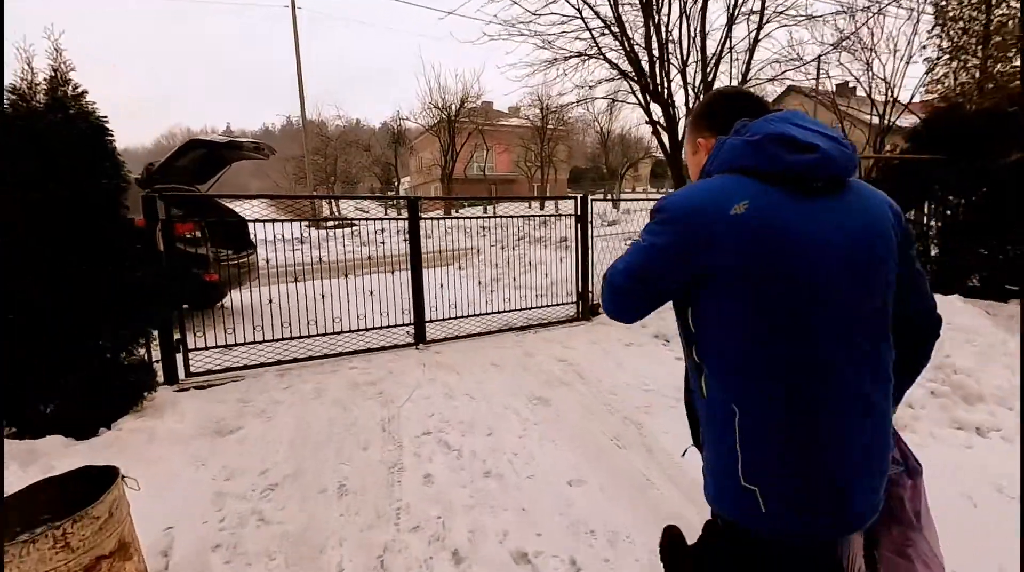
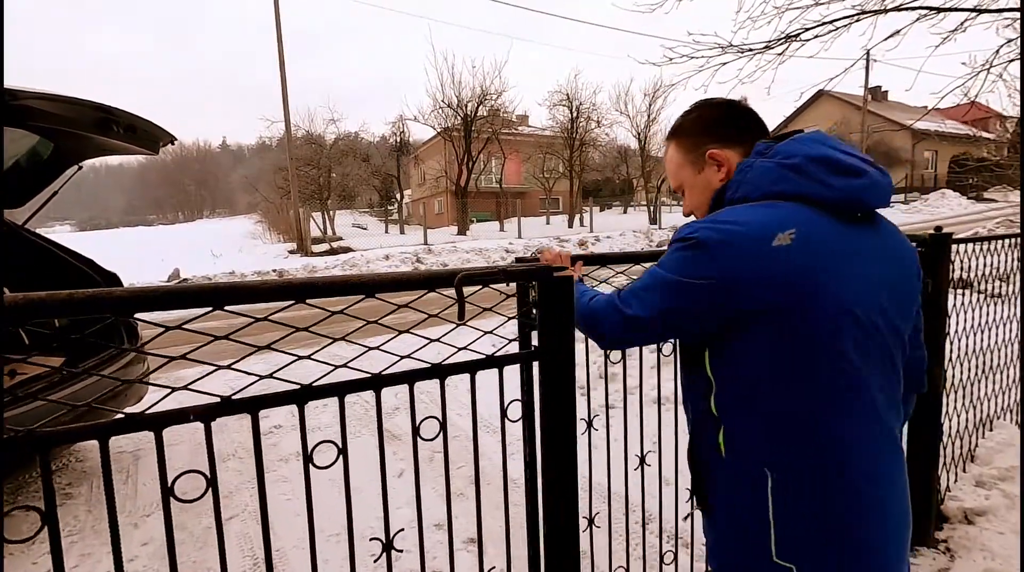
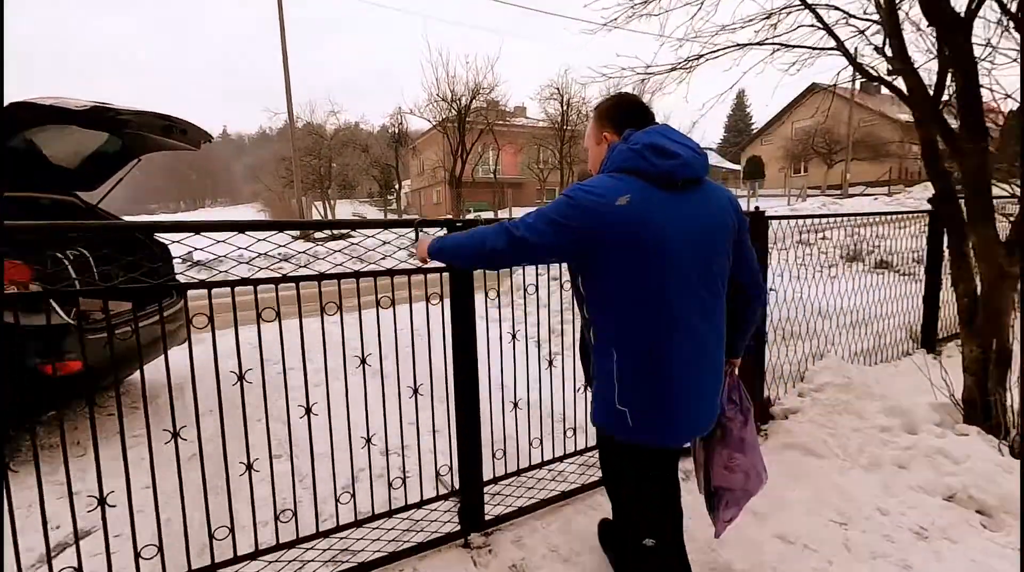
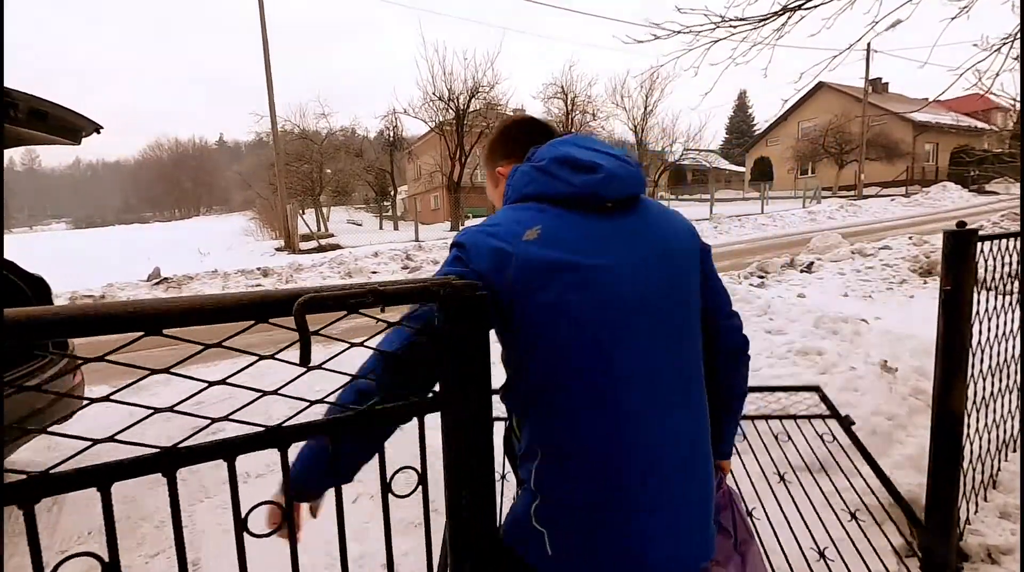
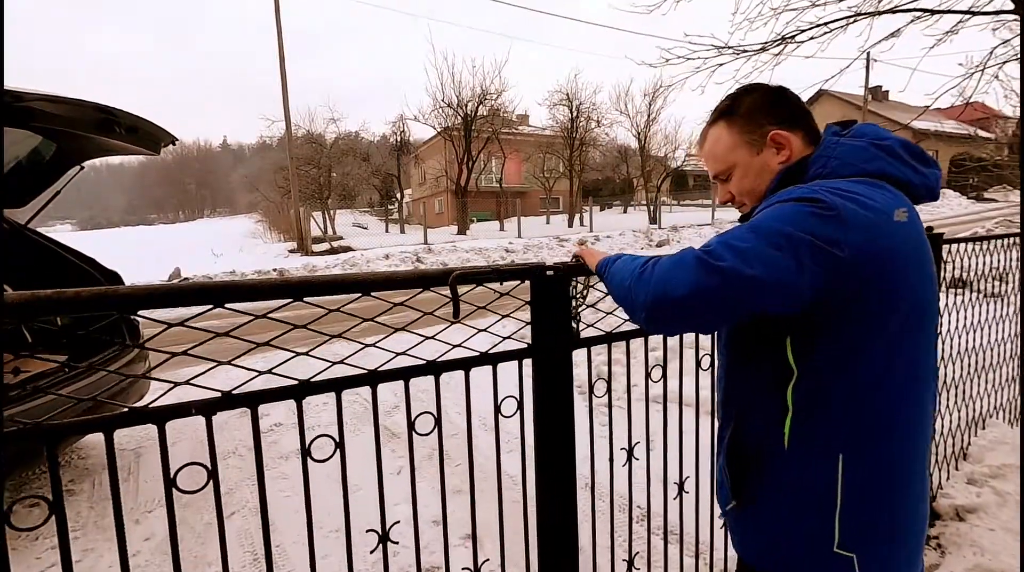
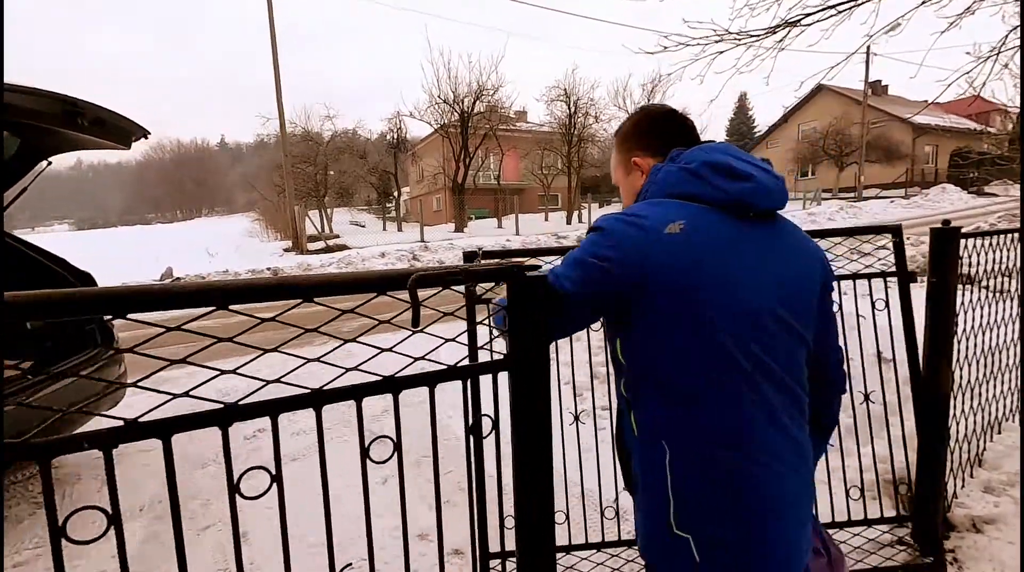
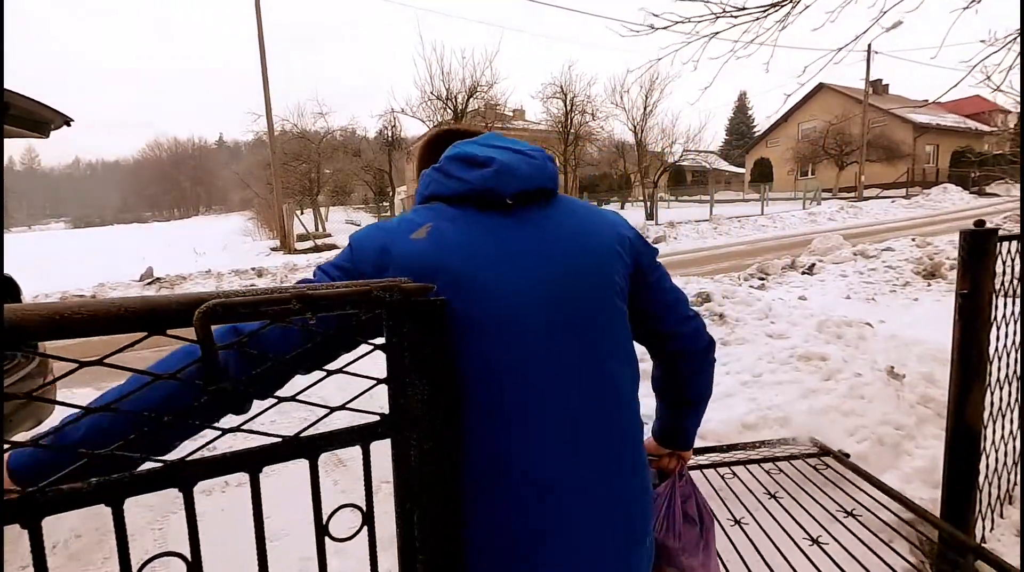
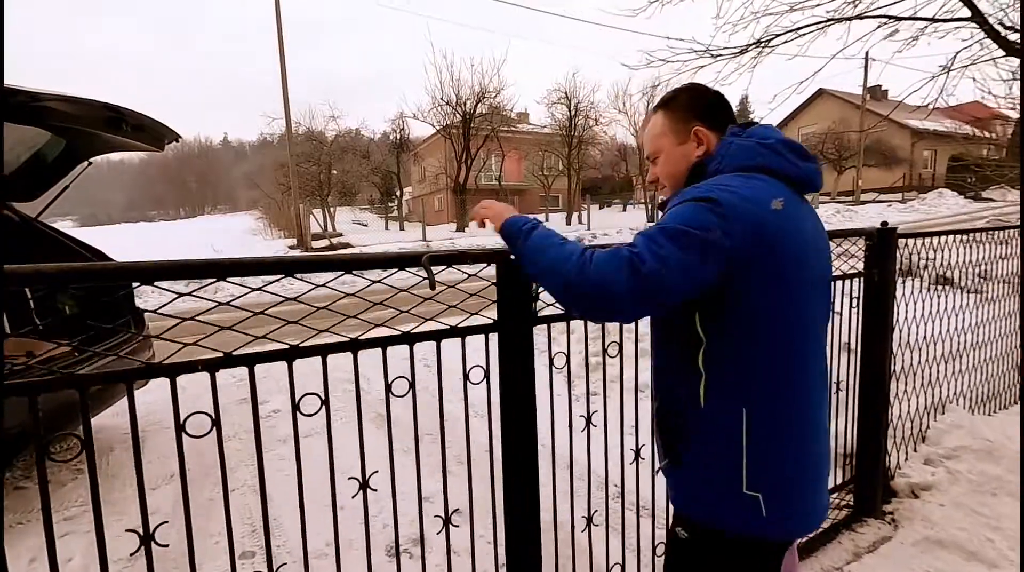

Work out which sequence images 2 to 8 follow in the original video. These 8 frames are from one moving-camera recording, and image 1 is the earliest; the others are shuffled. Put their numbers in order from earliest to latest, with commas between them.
3, 8, 5, 2, 6, 4, 7
